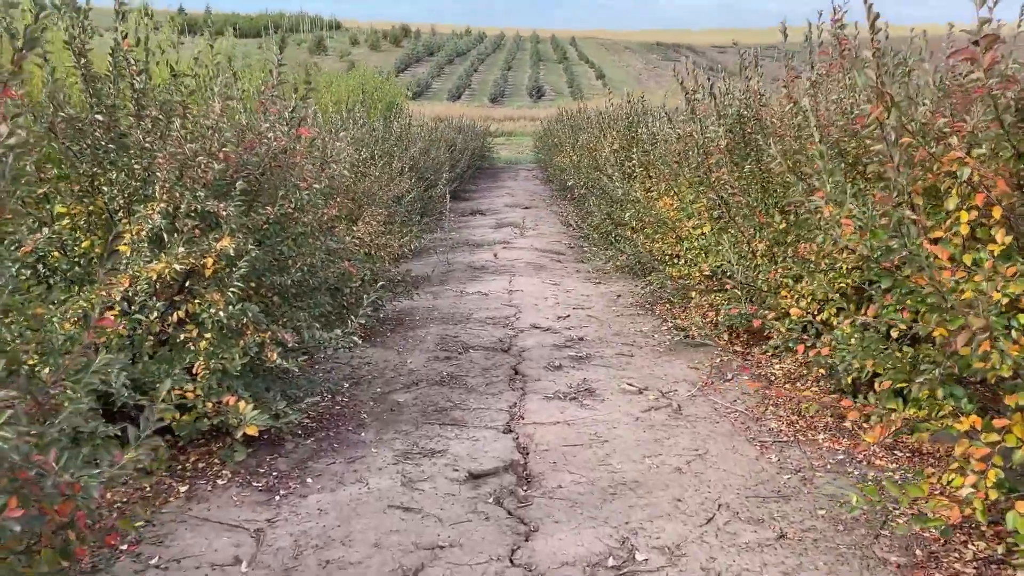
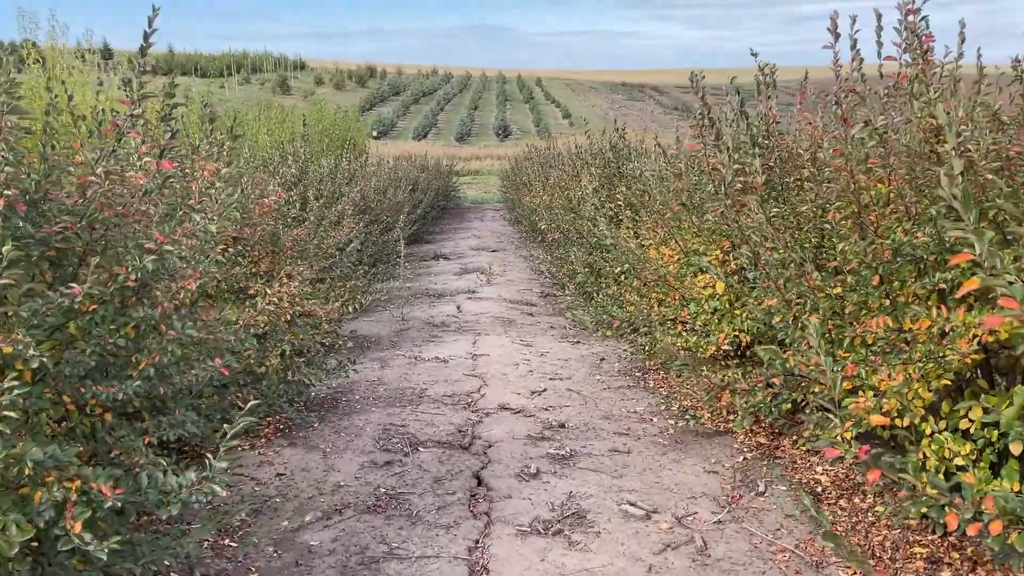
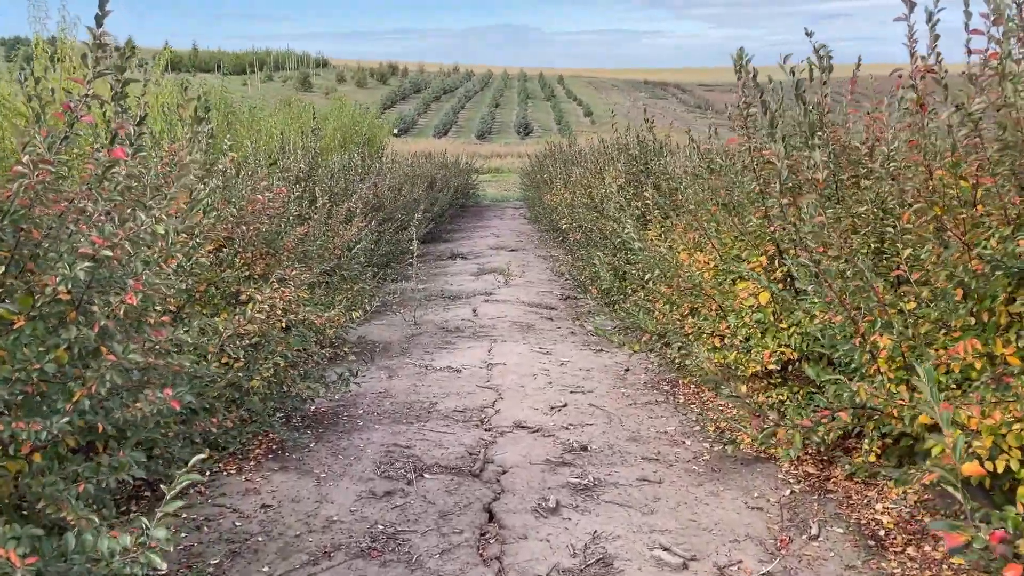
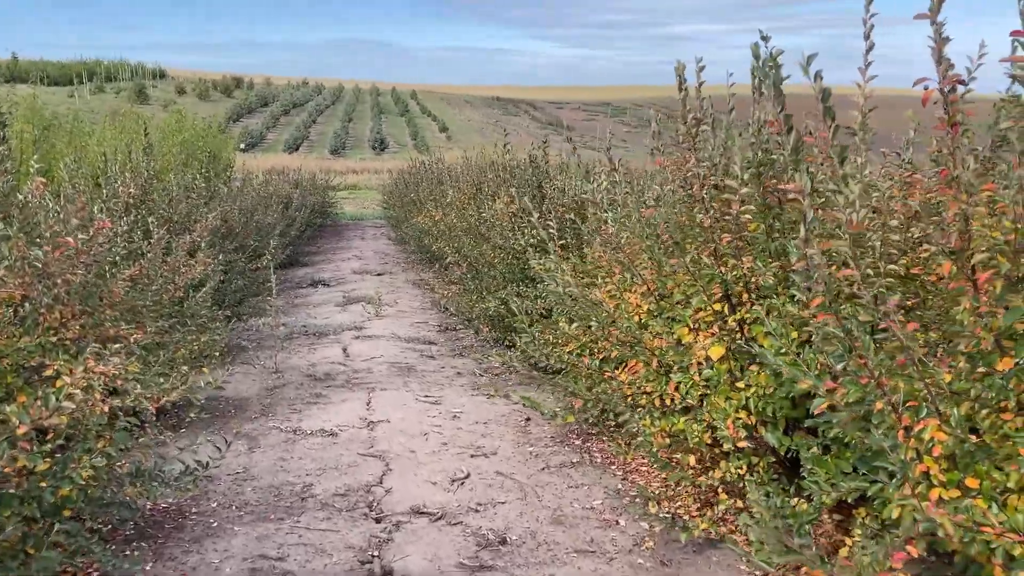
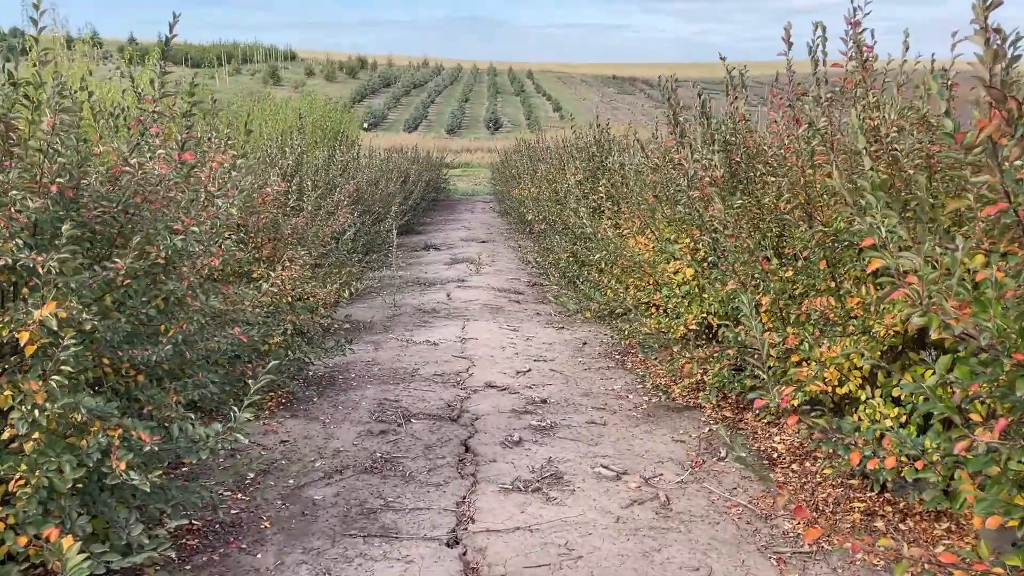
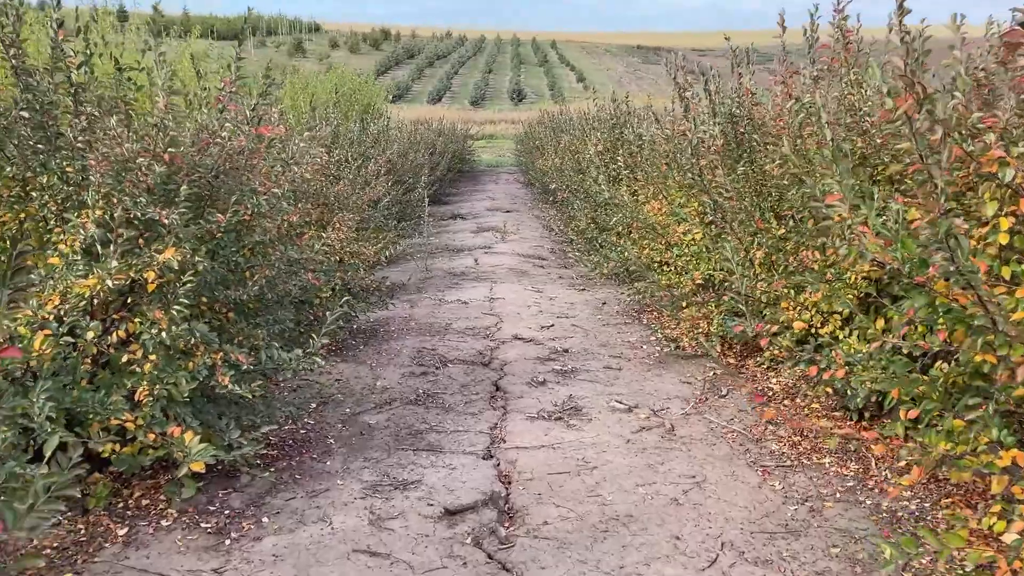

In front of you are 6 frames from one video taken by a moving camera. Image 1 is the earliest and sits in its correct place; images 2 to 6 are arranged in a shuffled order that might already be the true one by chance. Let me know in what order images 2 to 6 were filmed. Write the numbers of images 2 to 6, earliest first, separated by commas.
6, 5, 2, 3, 4
